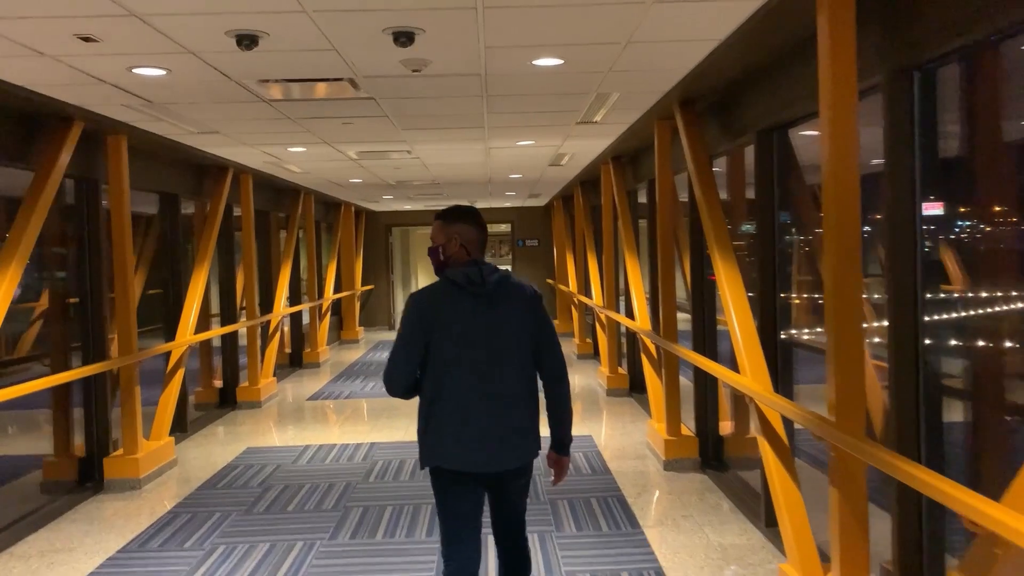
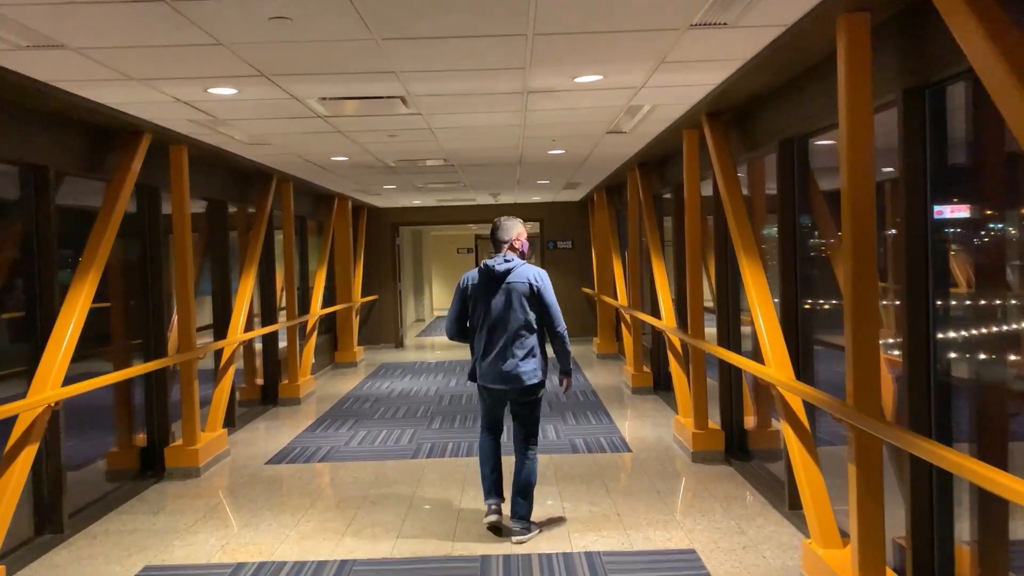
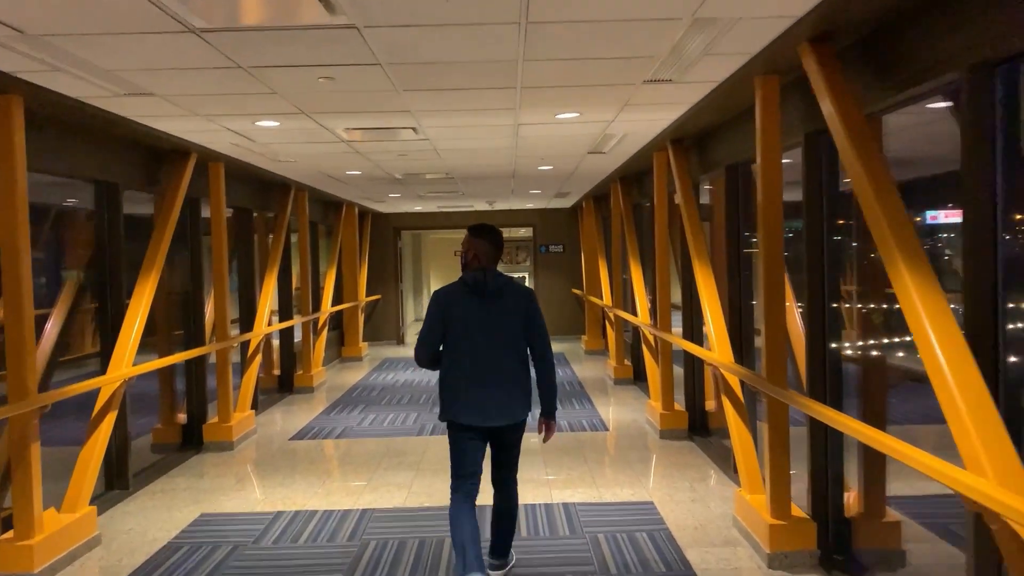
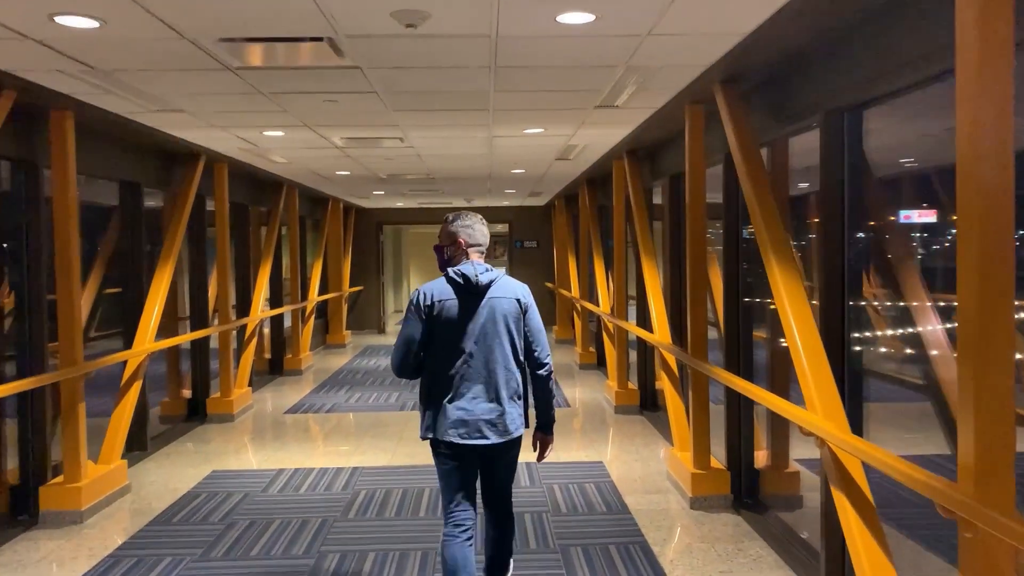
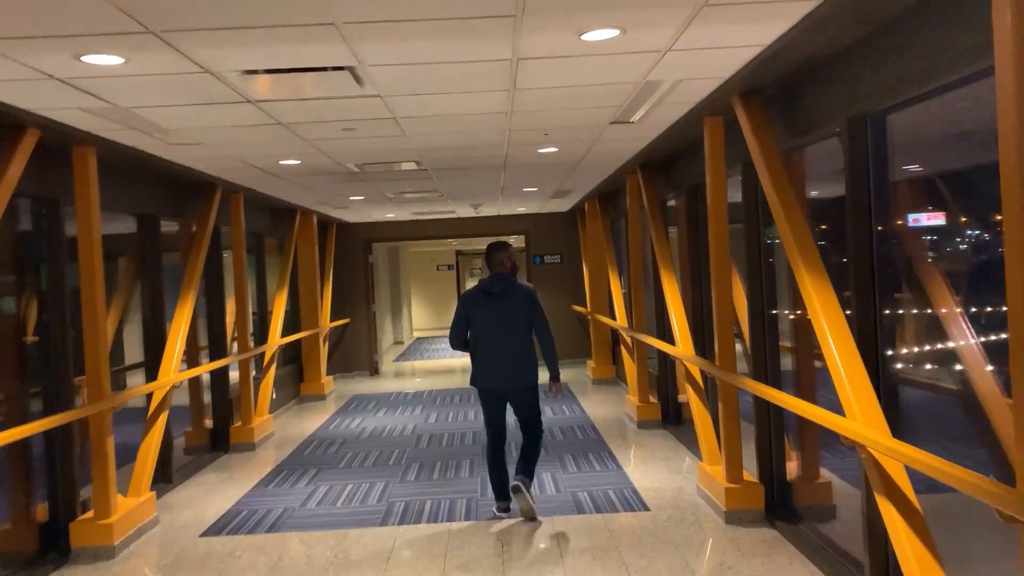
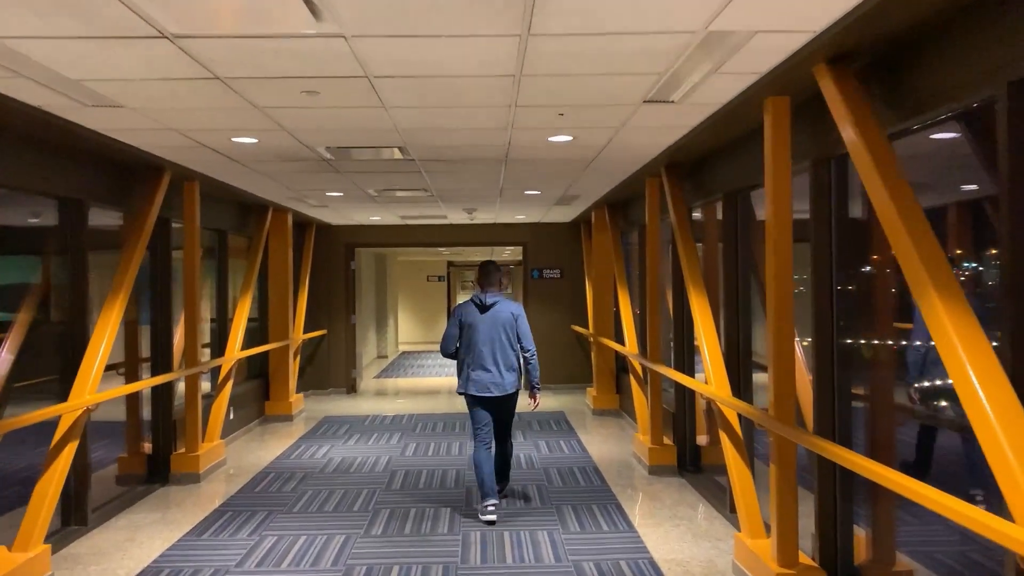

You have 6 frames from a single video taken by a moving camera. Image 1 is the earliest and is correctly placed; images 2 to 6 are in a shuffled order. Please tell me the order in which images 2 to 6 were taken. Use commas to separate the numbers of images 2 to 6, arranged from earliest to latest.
4, 3, 2, 5, 6
